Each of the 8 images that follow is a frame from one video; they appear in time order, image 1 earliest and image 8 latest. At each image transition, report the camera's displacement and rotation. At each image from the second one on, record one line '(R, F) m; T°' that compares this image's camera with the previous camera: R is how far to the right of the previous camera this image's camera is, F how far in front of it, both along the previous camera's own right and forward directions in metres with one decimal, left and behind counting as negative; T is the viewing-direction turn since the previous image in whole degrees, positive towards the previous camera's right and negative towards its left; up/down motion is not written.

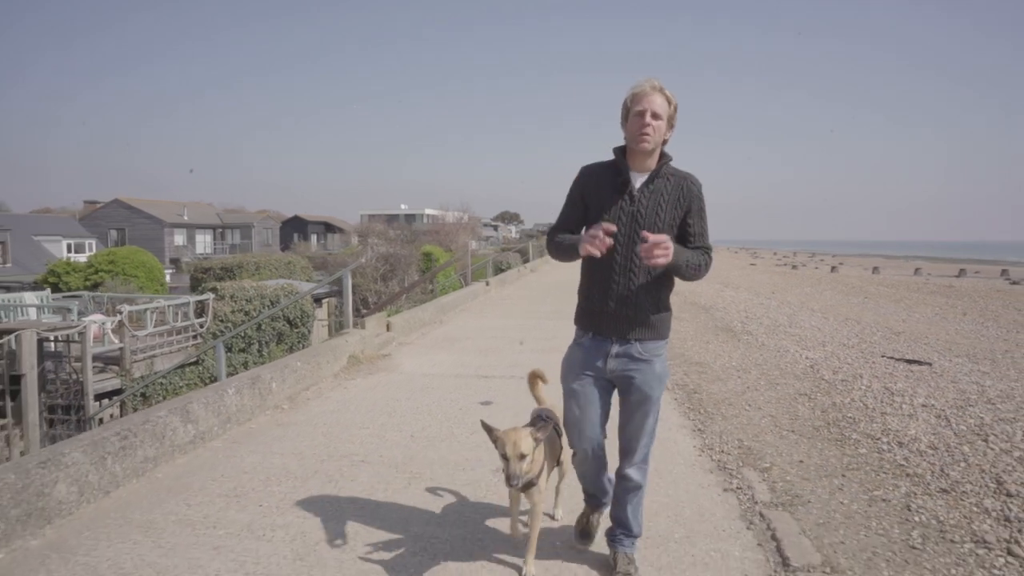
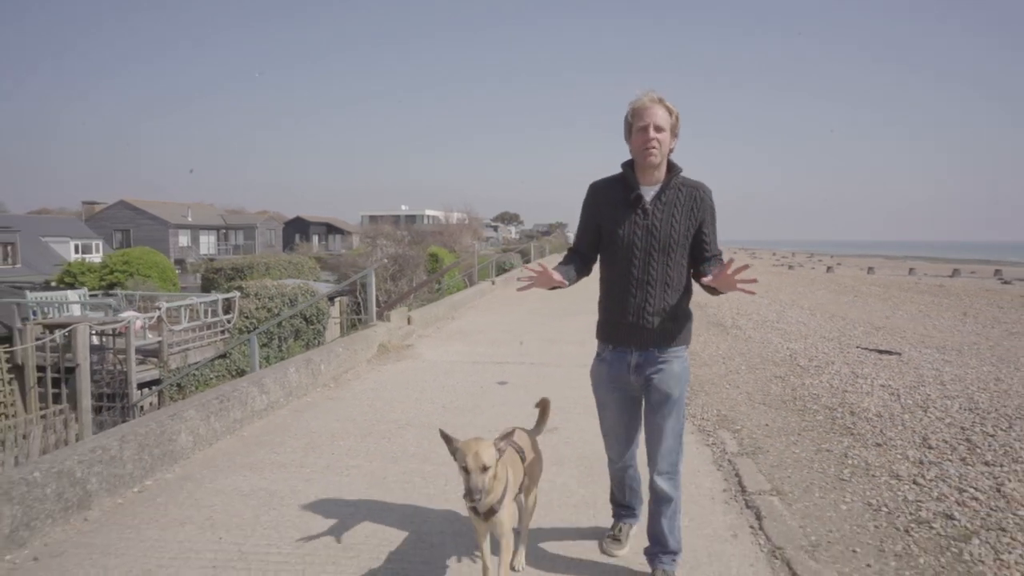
(-0.2, -1.1) m; 0°
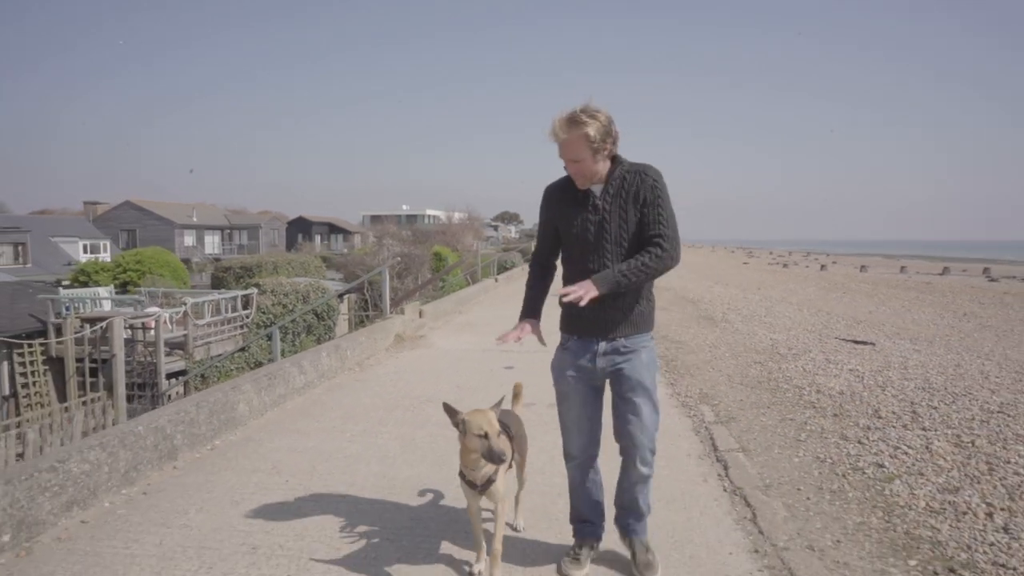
(-0.1, -0.9) m; 0°
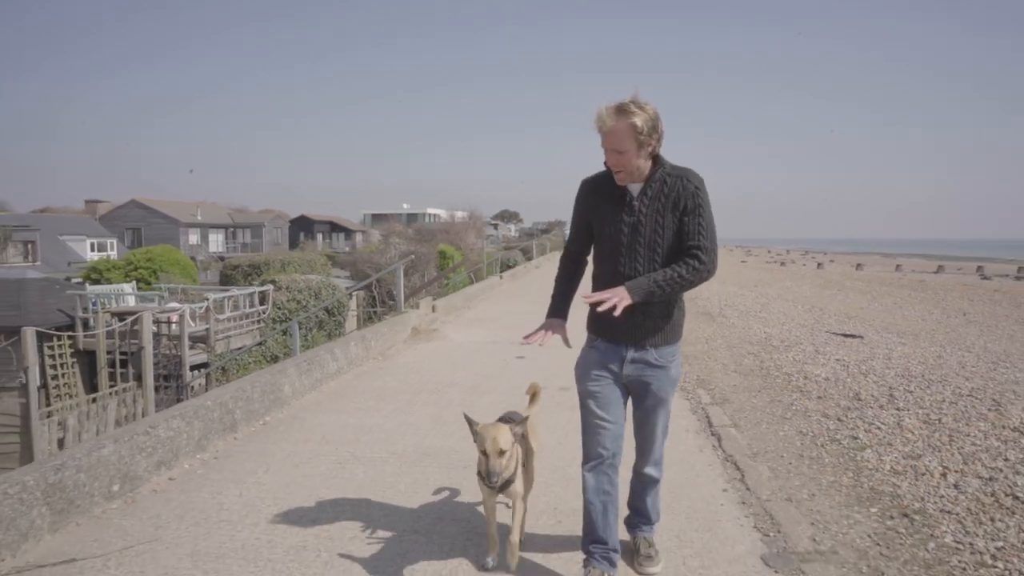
(-0.2, -0.7) m; 0°
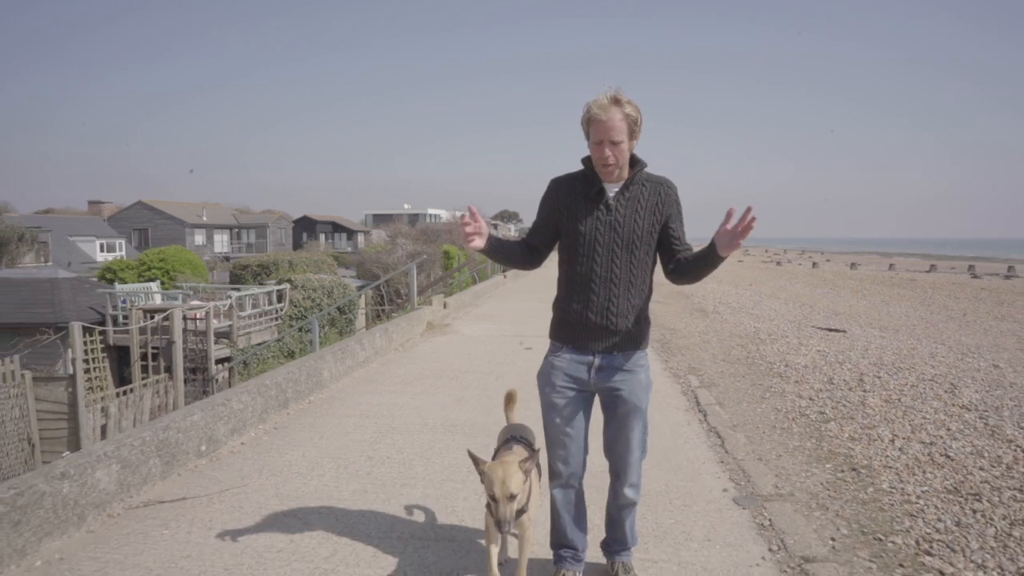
(-0.1, -0.9) m; 0°
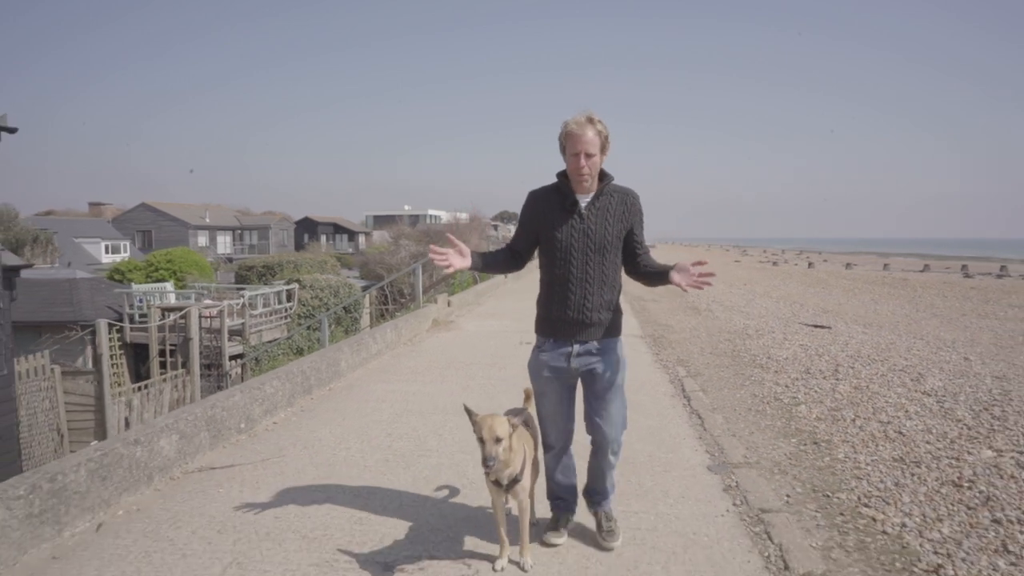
(0.0, -0.7) m; 0°
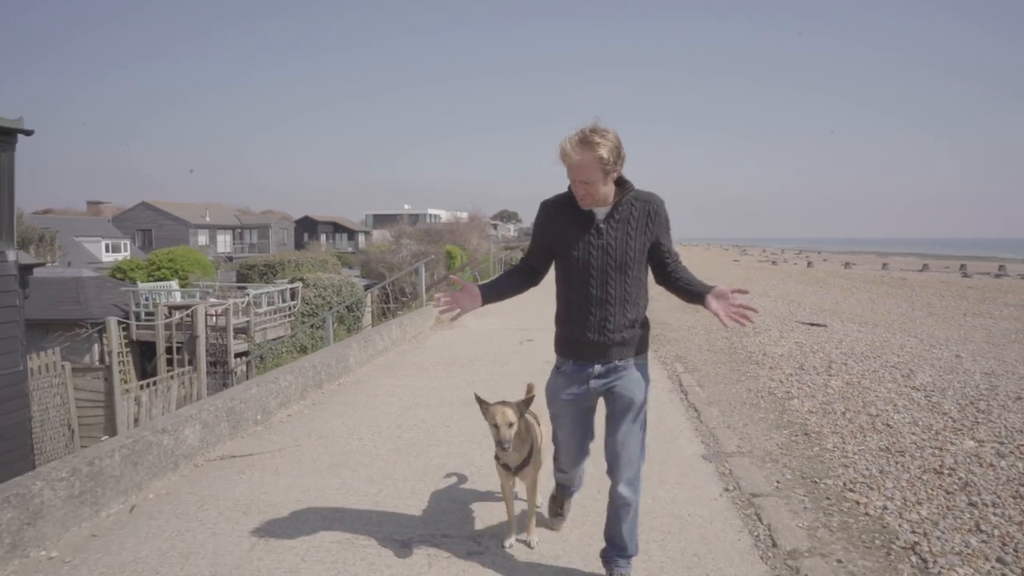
(0.0, -0.3) m; 0°
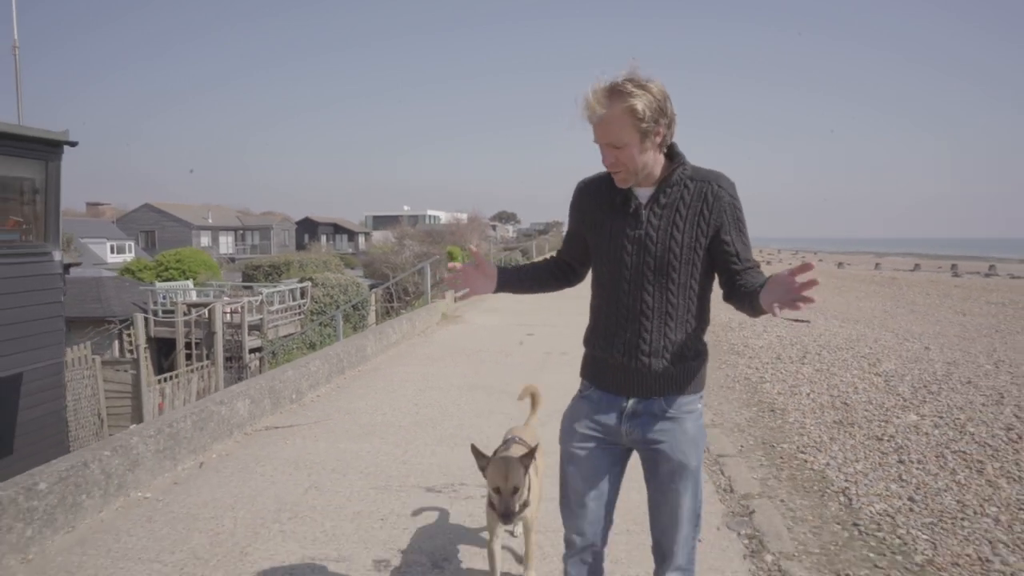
(0.0, -0.8) m; 0°
